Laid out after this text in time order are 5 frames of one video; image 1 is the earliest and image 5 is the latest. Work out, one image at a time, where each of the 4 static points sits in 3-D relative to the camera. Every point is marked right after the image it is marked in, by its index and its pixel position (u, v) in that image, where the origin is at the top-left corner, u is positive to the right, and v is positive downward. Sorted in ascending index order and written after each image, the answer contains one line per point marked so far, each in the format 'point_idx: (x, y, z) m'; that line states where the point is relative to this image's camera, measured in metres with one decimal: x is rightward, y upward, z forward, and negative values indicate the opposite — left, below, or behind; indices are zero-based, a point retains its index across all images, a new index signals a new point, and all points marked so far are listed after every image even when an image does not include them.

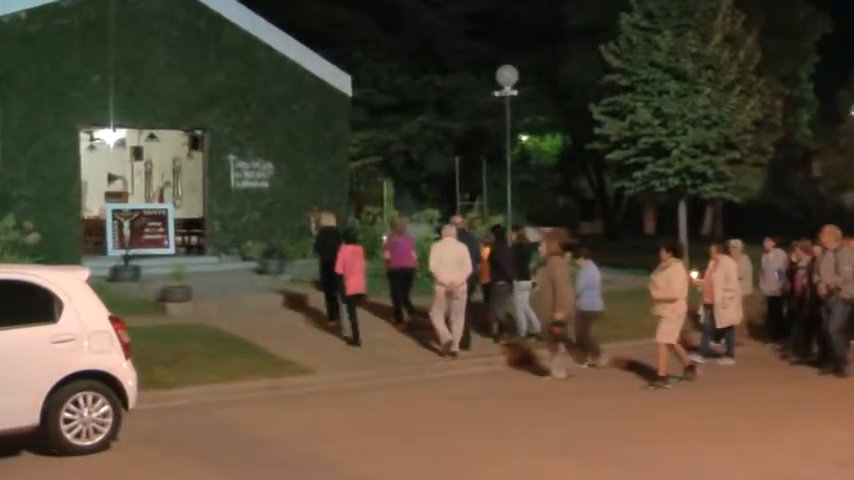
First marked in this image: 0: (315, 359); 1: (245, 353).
0: (-1.6, -1.6, +19.4) m
1: (-2.6, -1.6, +19.7) m
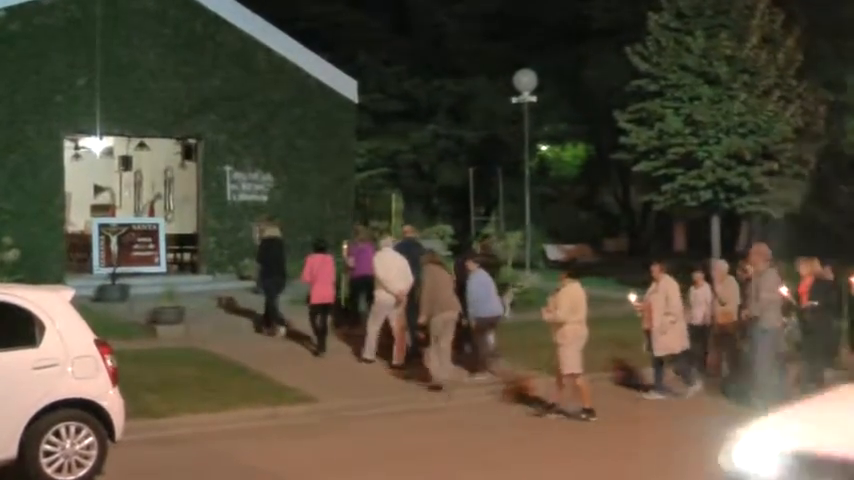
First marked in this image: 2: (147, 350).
0: (-1.4, -1.9, +17.4) m
1: (-2.4, -1.8, +17.6) m
2: (-4.1, -1.6, +19.5) m
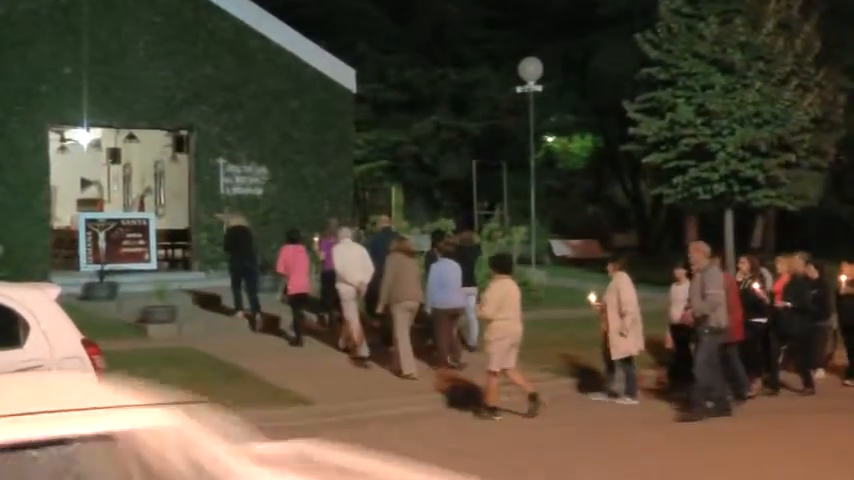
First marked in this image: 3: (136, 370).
0: (-1.4, -1.8, +16.3) m
1: (-2.4, -1.7, +16.6) m
2: (-4.0, -1.5, +18.5) m
3: (-3.6, -1.6, +16.9) m
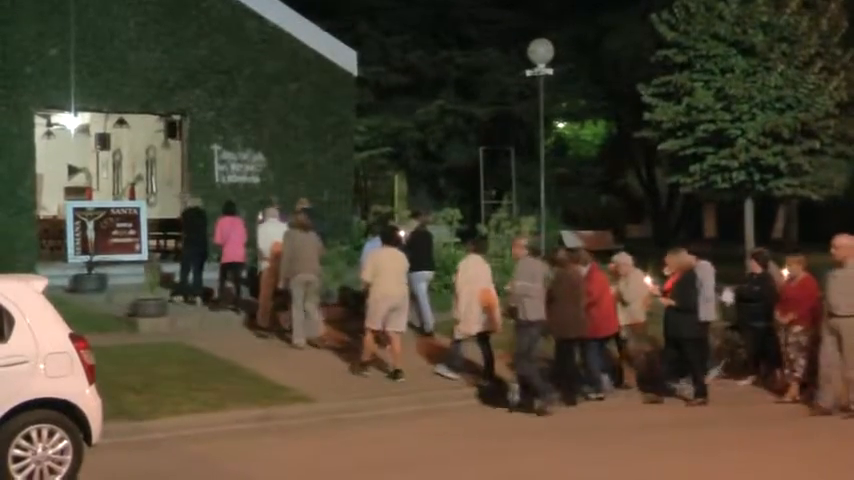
0: (-1.3, -1.7, +15.2) m
1: (-2.4, -1.6, +15.5) m
2: (-4.0, -1.4, +17.4) m
3: (-3.6, -1.5, +15.8) m
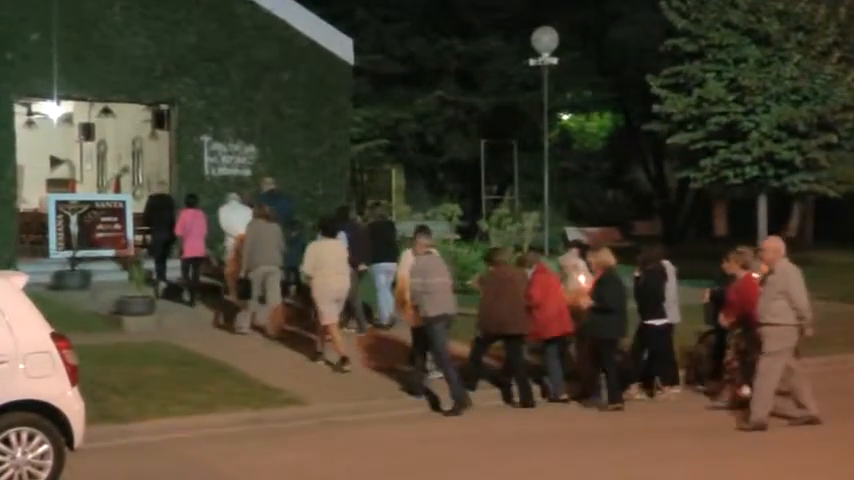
0: (-1.4, -1.6, +14.3) m
1: (-2.4, -1.6, +14.5) m
2: (-4.0, -1.3, +16.4) m
3: (-3.6, -1.5, +14.8) m
